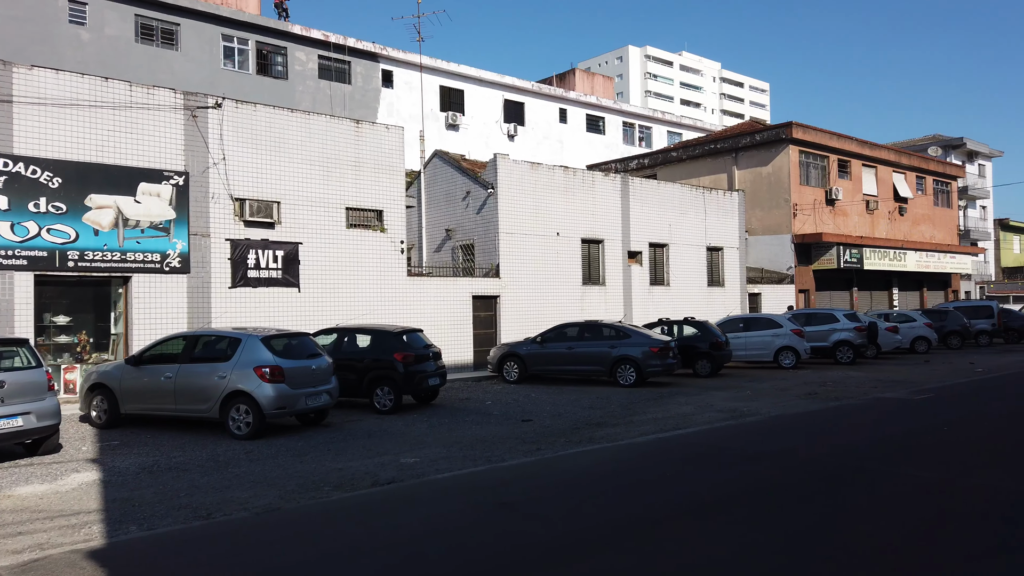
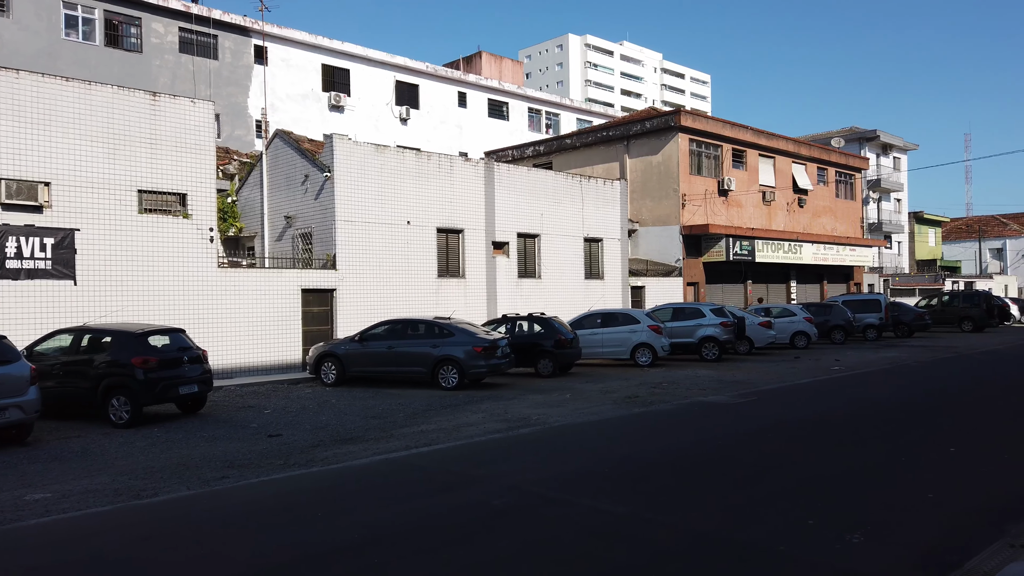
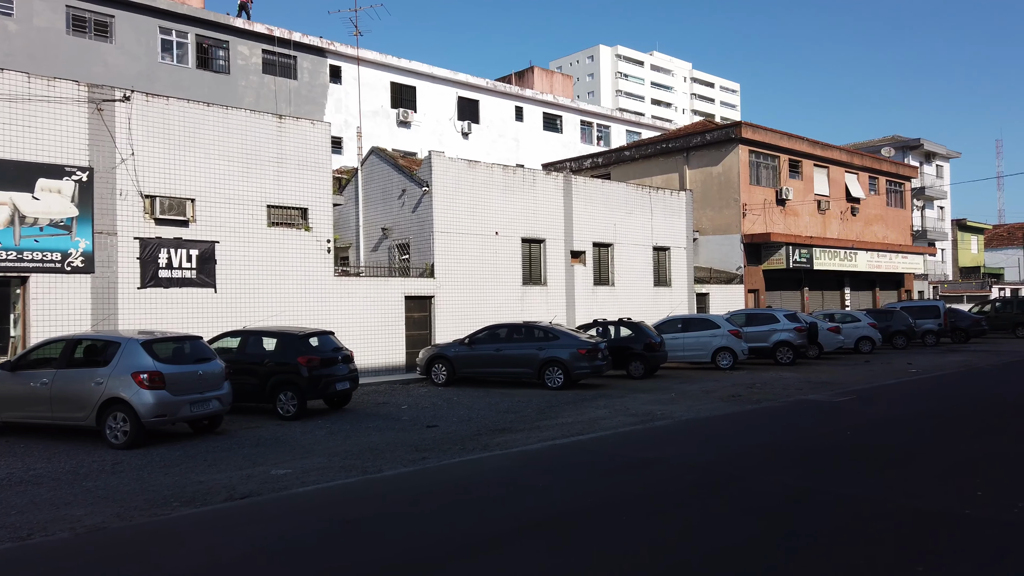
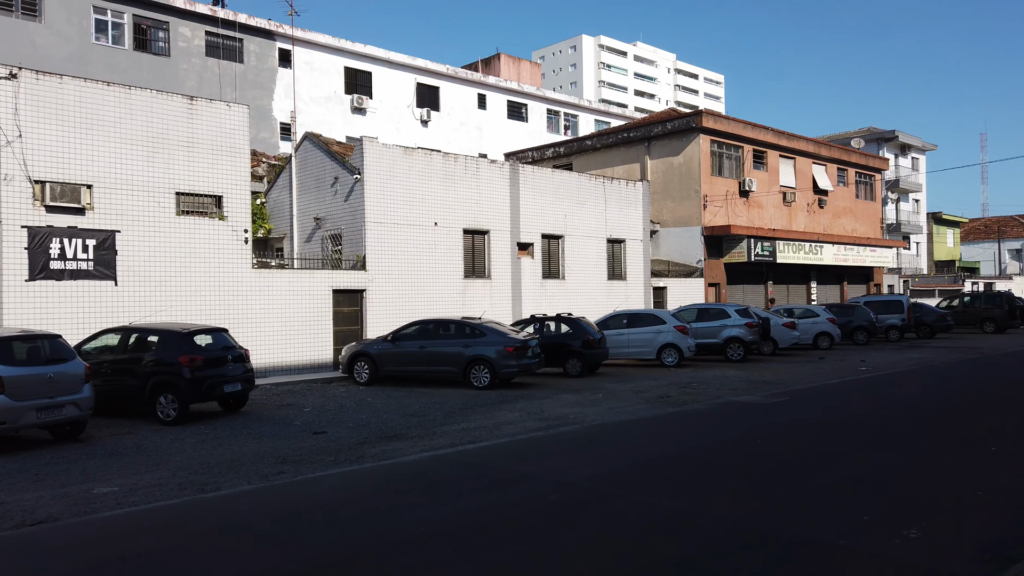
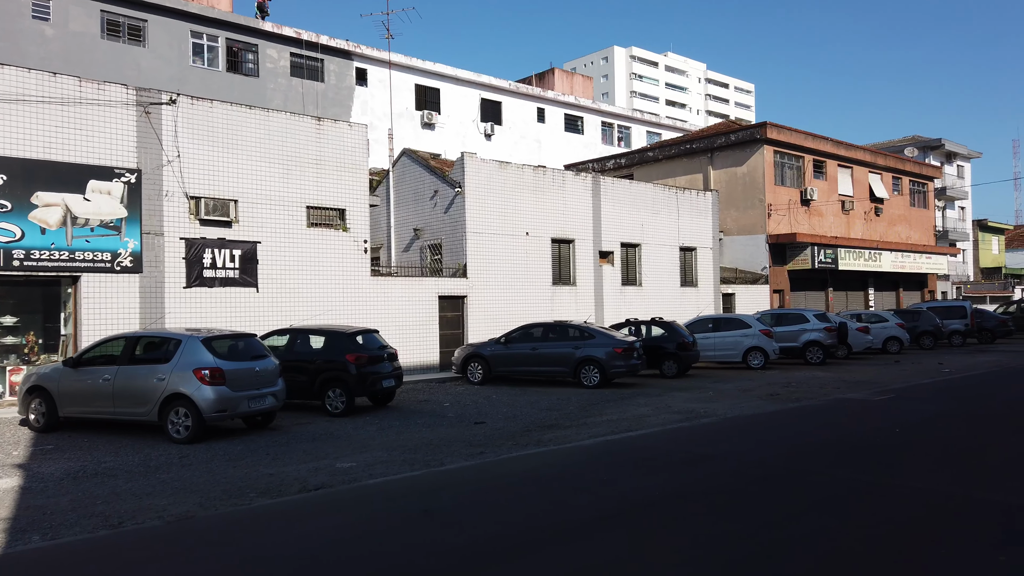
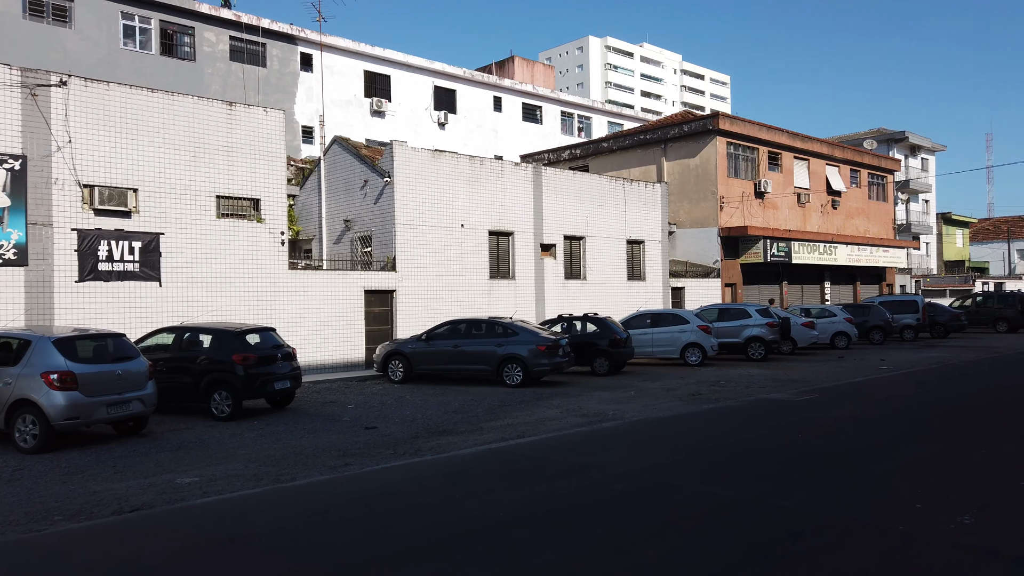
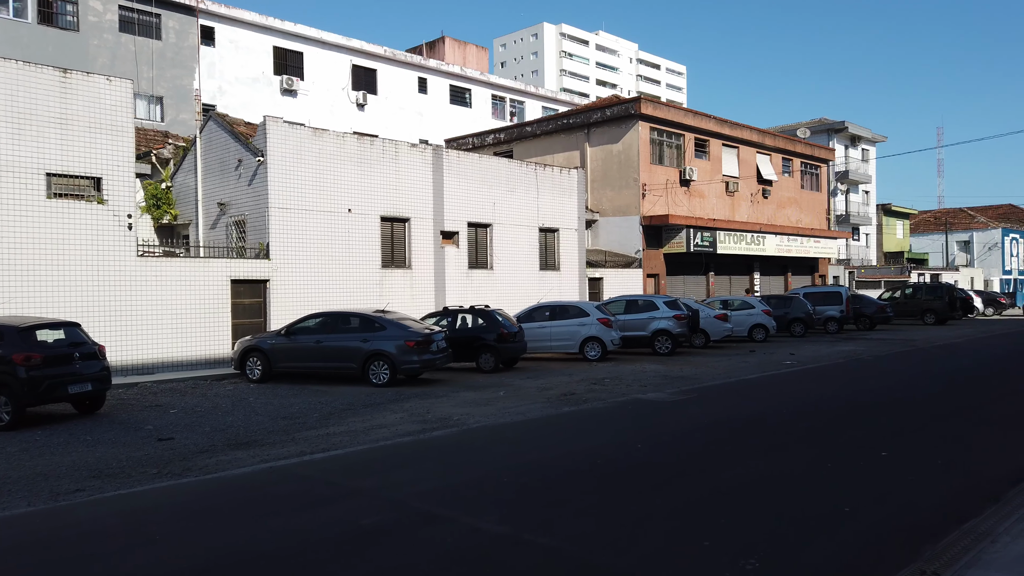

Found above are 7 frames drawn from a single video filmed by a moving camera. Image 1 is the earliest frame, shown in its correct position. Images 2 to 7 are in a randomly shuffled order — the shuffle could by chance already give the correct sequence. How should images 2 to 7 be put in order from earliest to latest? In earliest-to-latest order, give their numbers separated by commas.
5, 3, 6, 4, 2, 7
